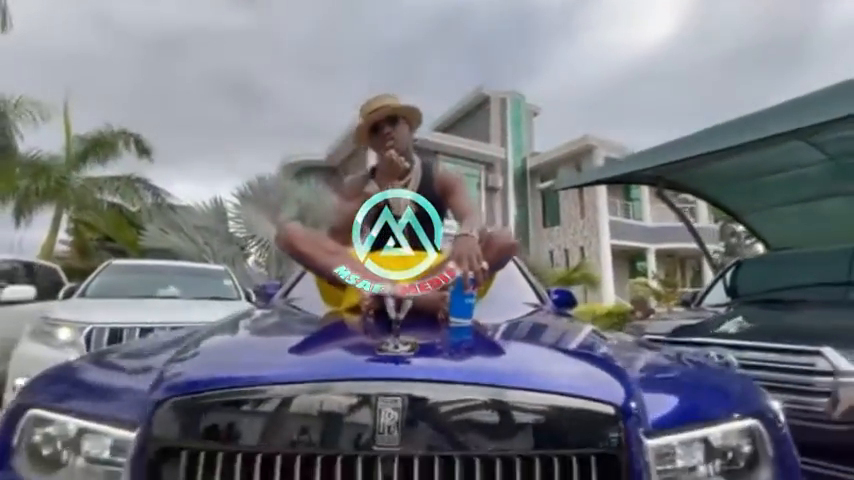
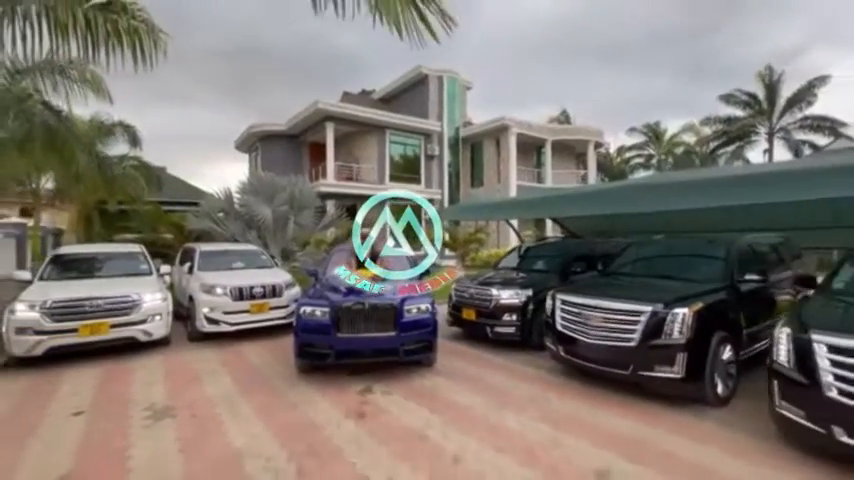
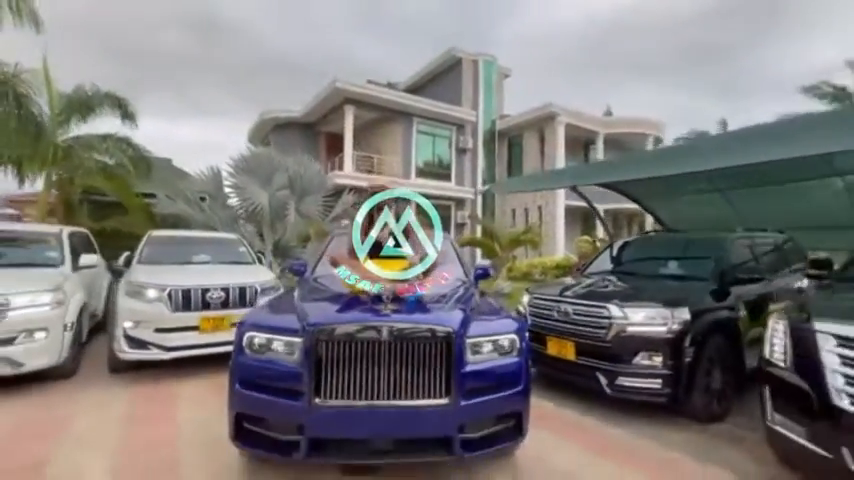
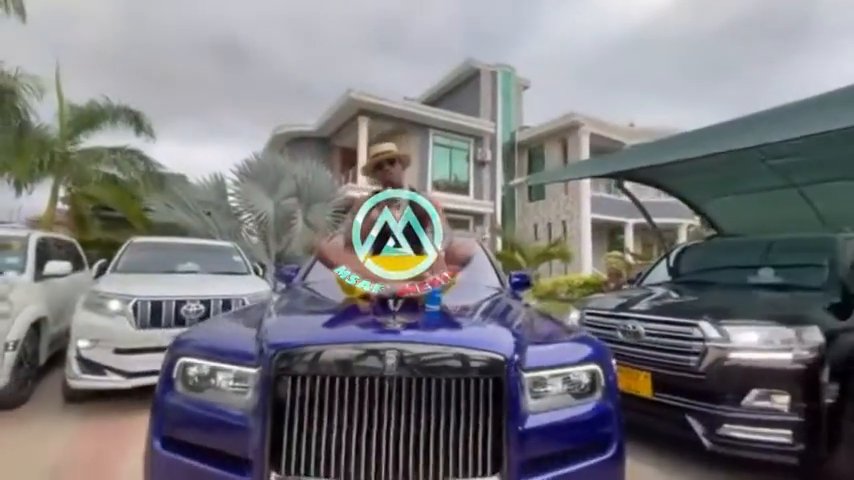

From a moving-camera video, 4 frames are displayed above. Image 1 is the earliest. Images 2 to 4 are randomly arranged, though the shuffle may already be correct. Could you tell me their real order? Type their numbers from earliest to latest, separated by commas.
4, 3, 2
